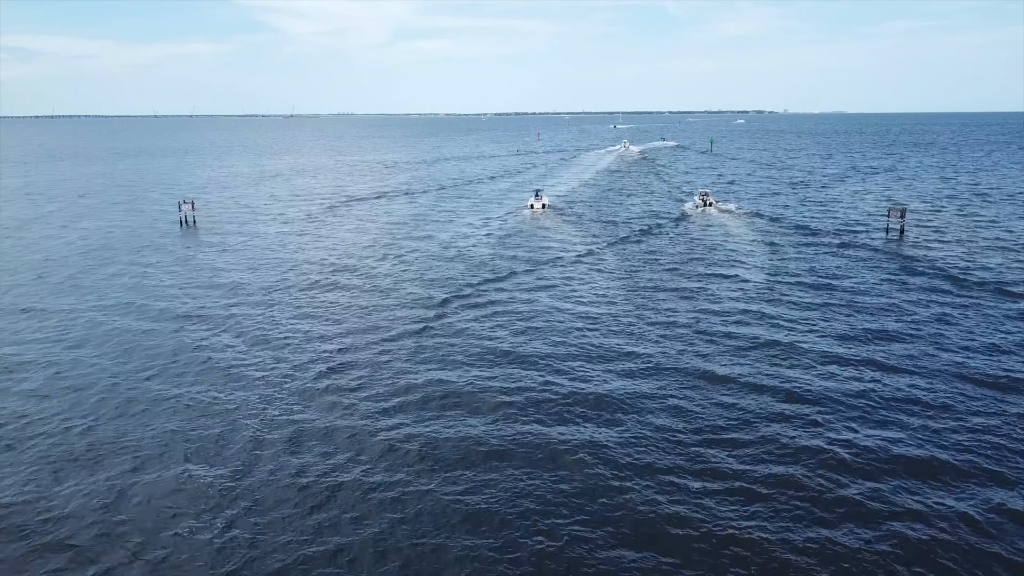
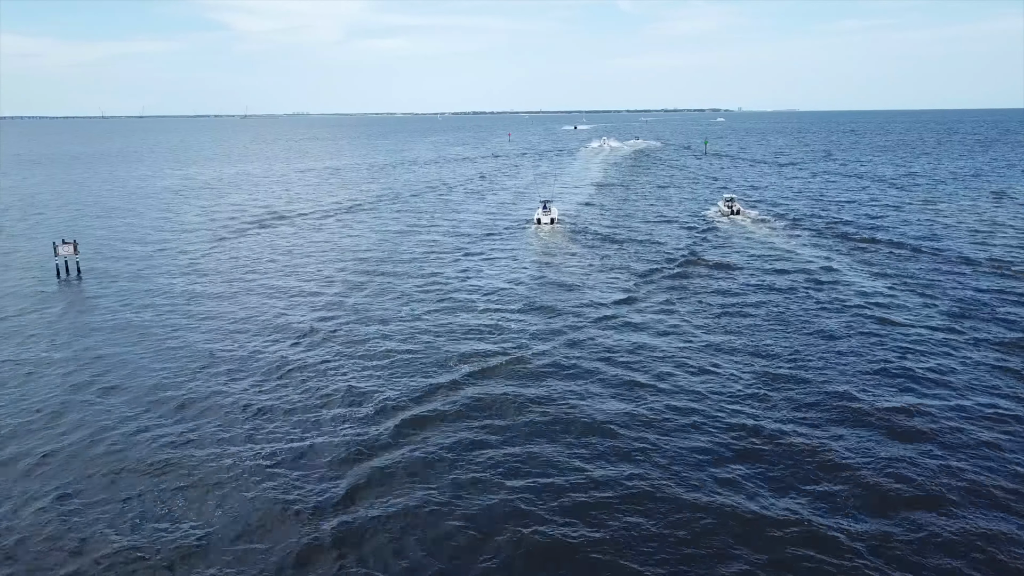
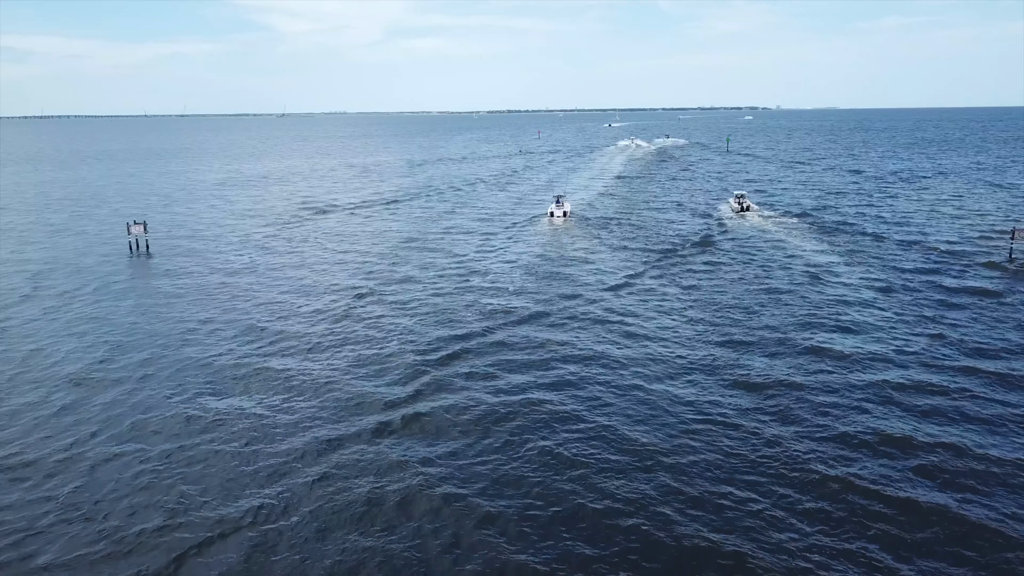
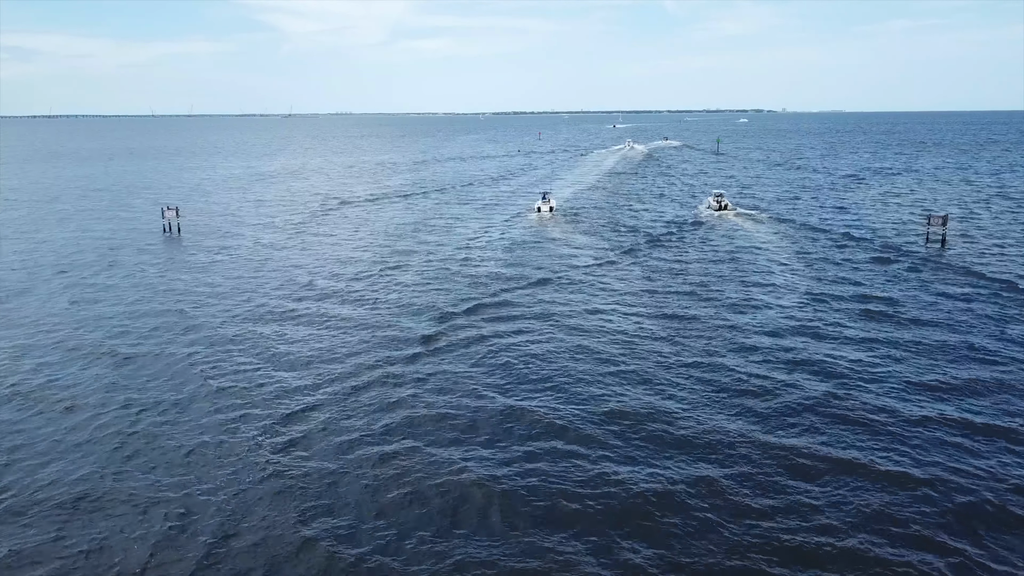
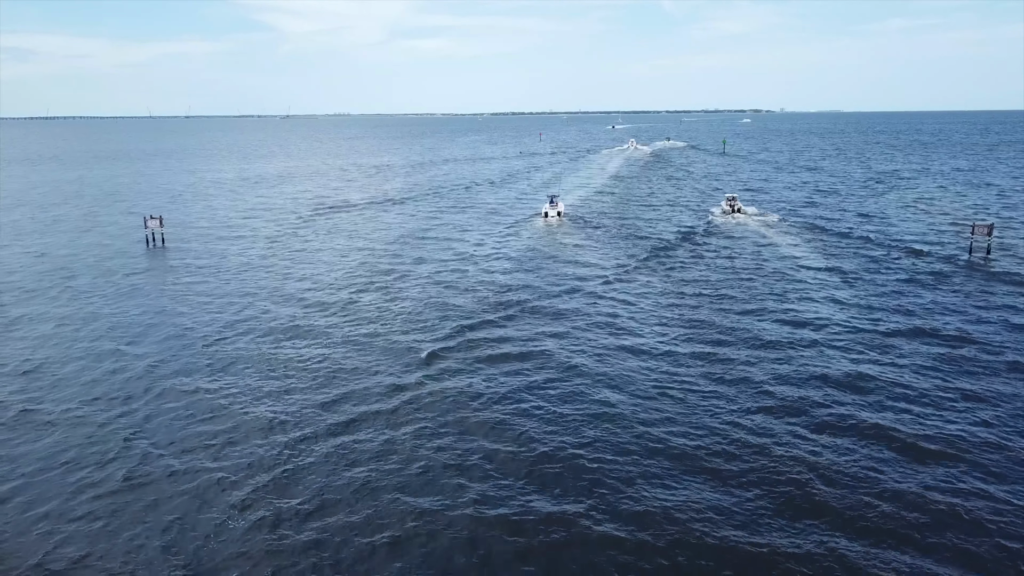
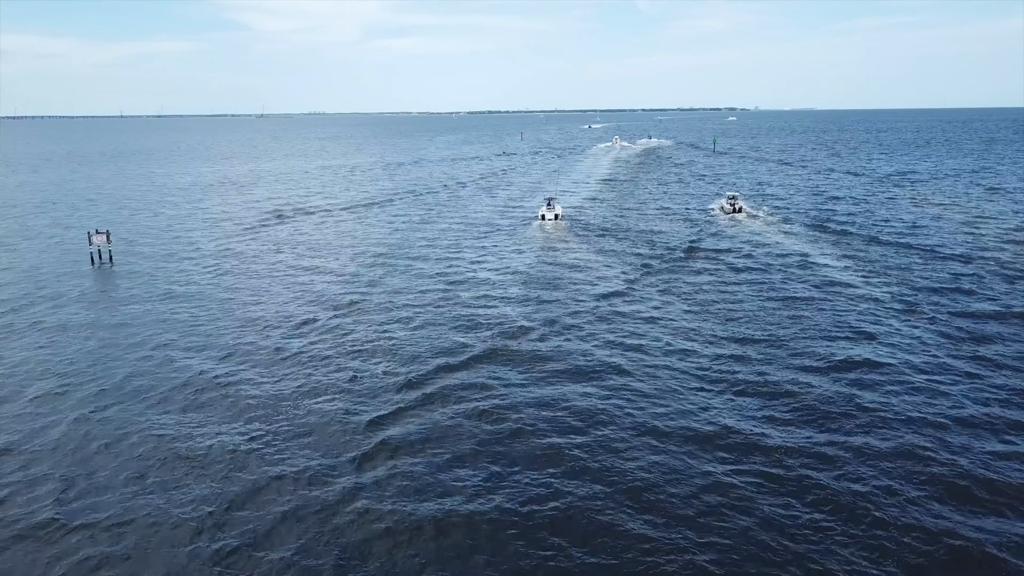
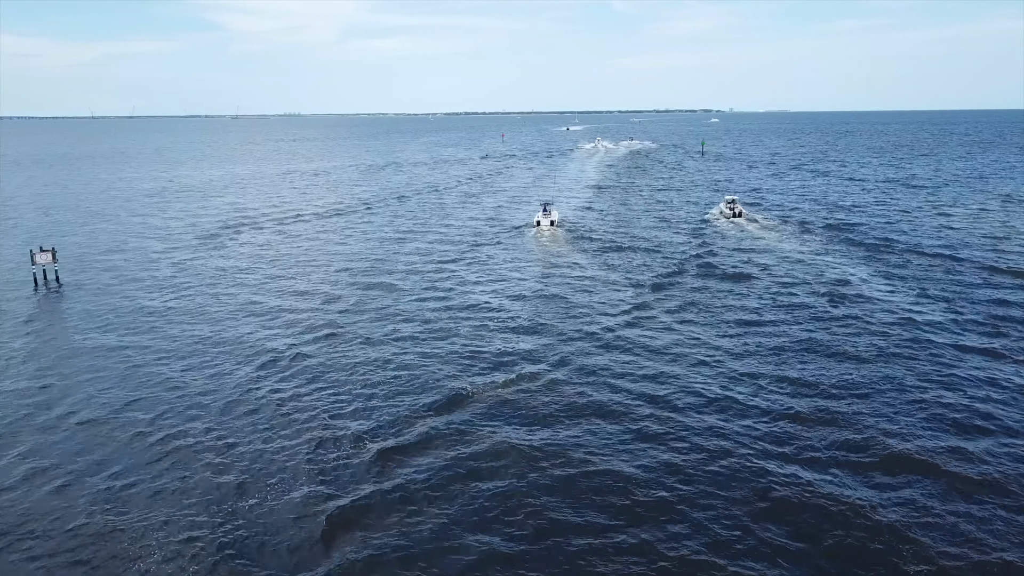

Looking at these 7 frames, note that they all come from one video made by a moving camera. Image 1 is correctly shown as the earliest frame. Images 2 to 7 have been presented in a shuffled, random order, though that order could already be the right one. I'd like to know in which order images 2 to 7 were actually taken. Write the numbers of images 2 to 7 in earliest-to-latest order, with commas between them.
4, 5, 3, 6, 2, 7
